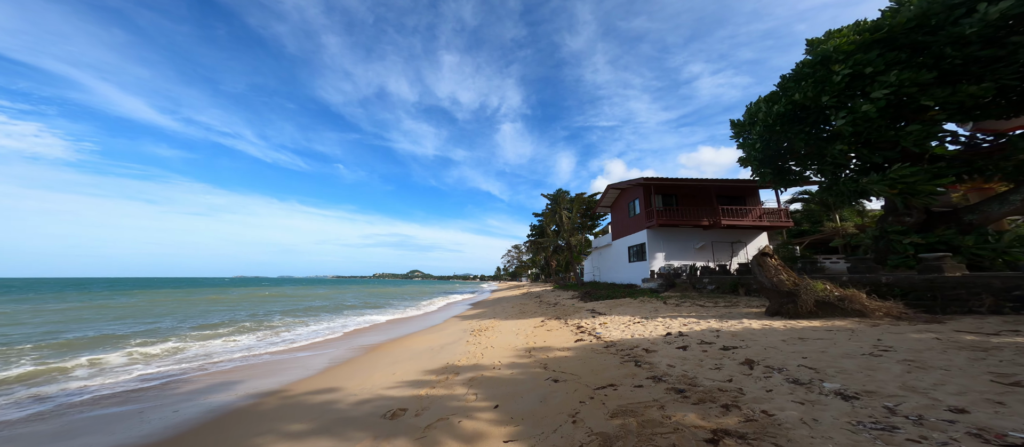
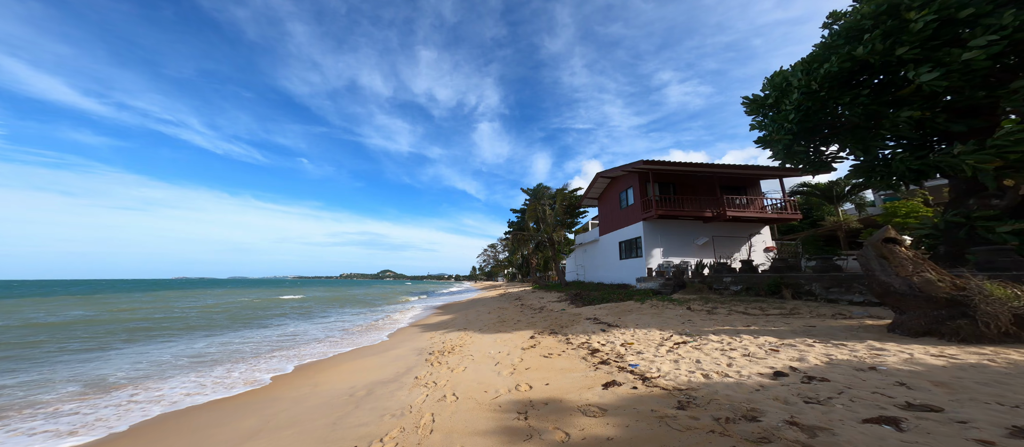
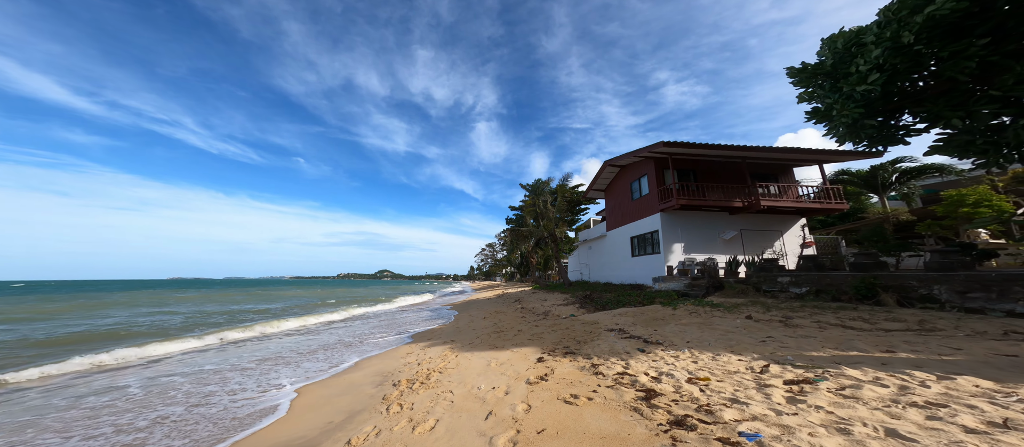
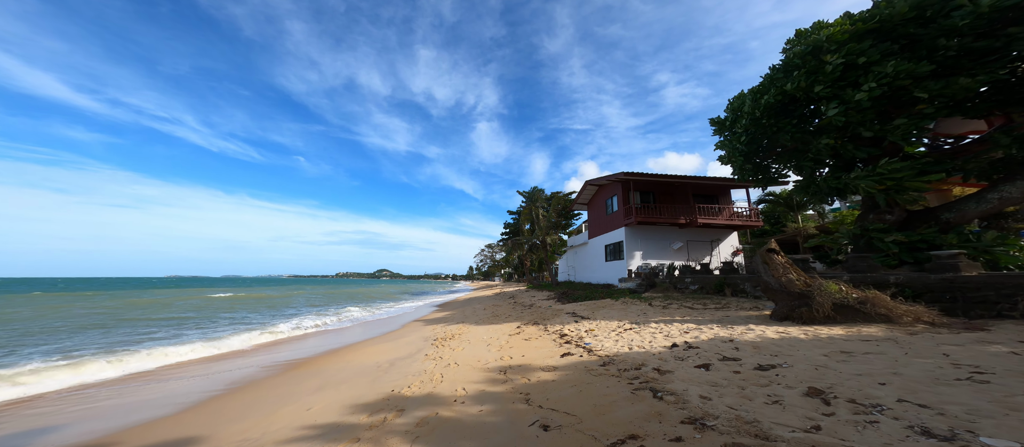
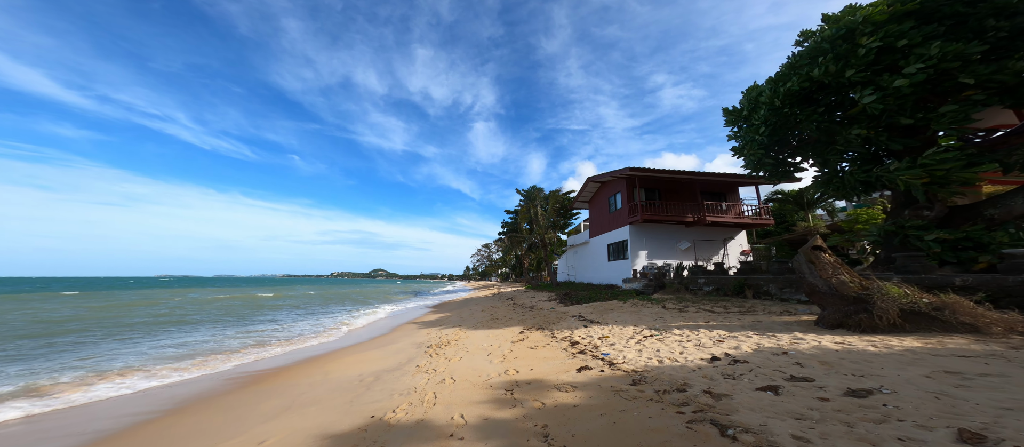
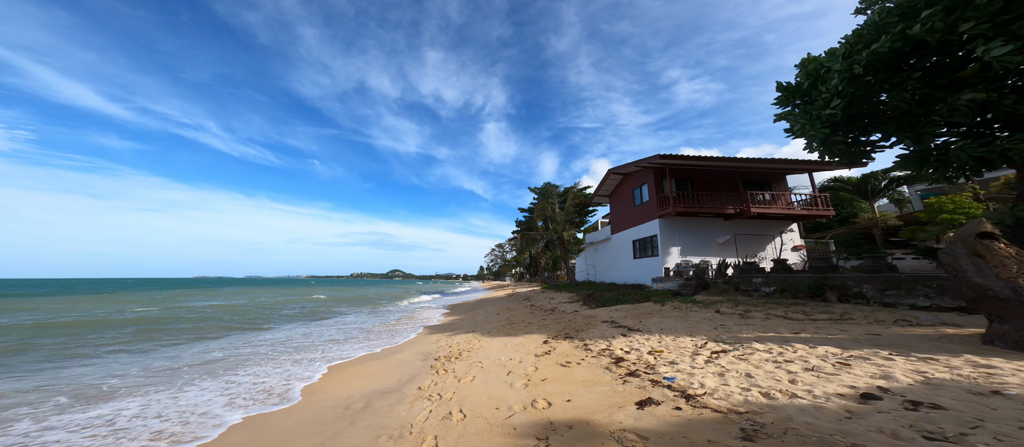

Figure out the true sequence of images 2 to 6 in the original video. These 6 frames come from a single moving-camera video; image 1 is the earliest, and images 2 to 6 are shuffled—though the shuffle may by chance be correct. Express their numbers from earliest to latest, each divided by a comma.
4, 5, 2, 6, 3
